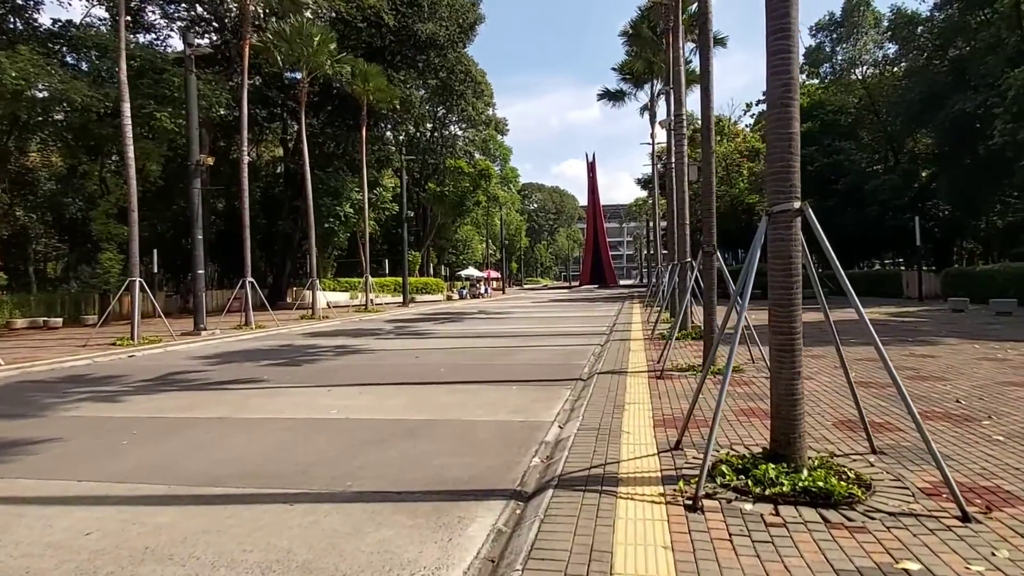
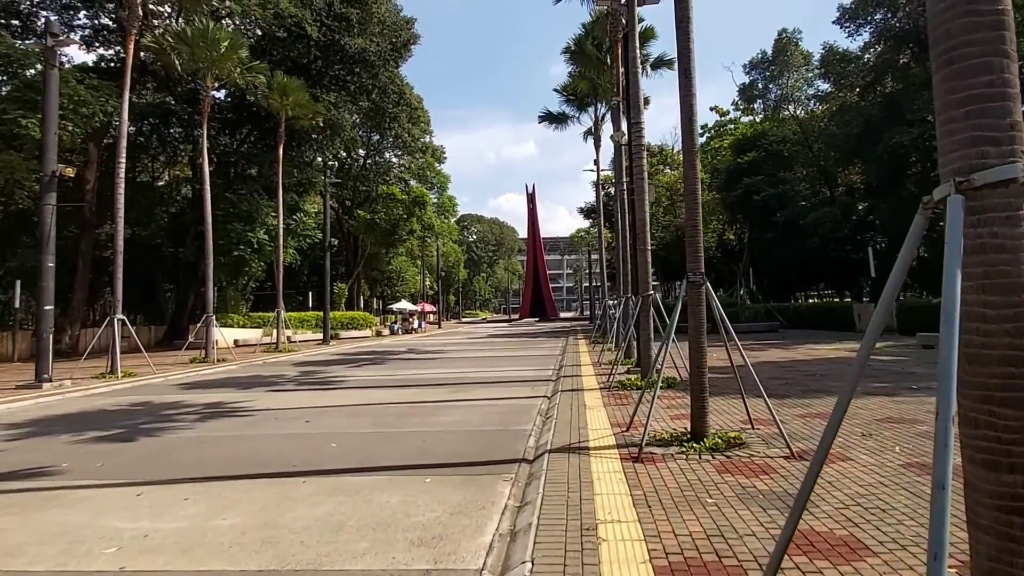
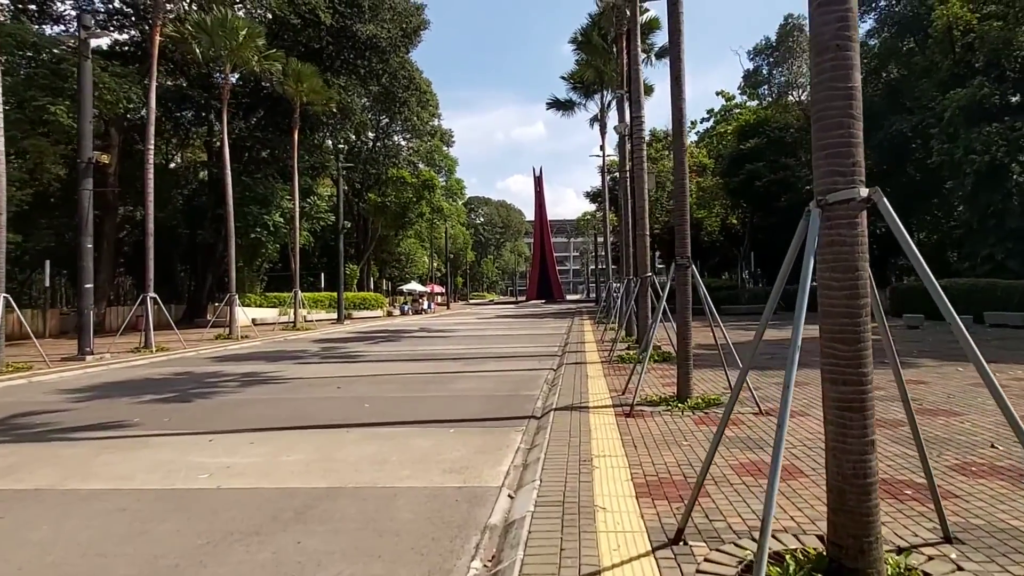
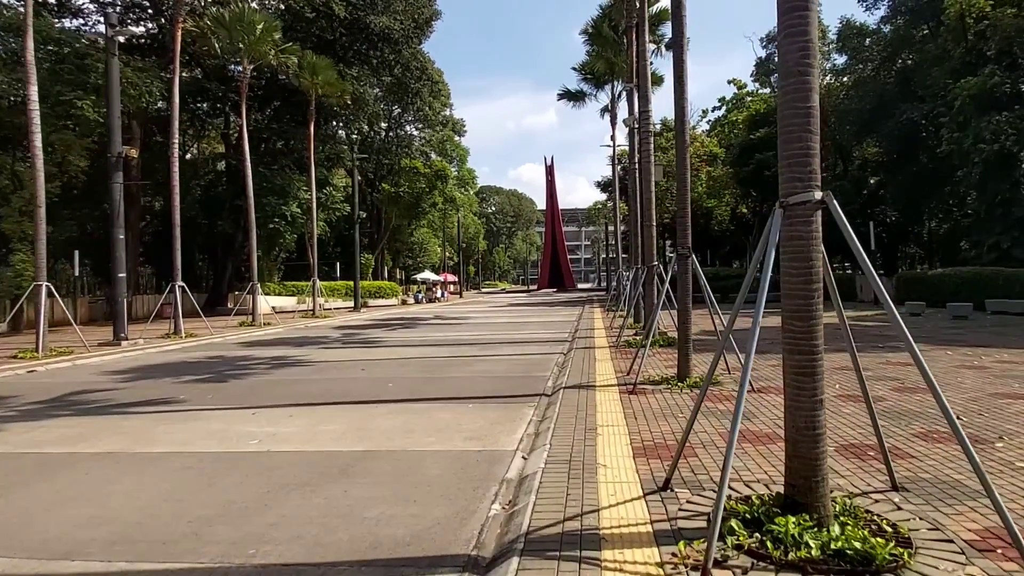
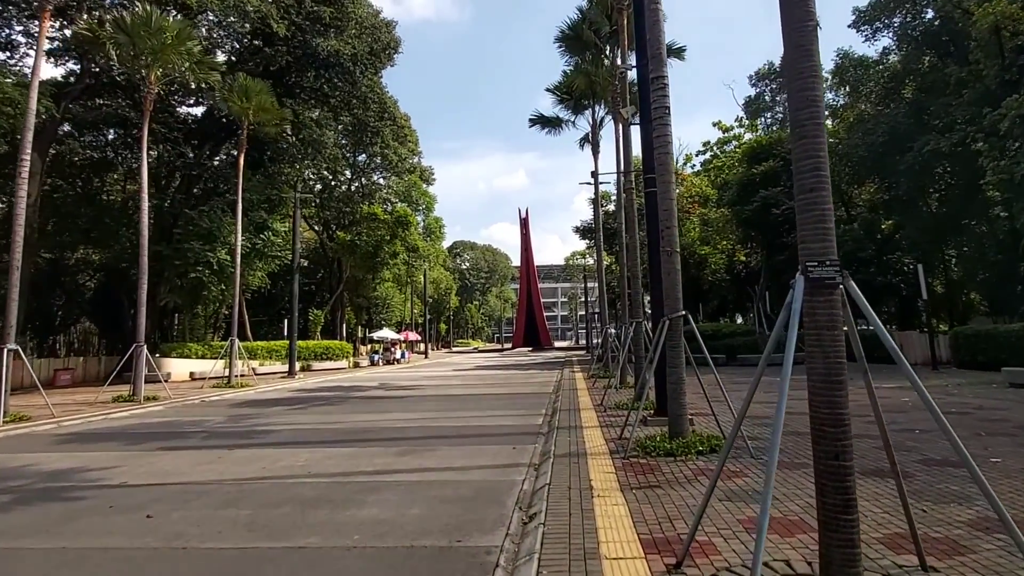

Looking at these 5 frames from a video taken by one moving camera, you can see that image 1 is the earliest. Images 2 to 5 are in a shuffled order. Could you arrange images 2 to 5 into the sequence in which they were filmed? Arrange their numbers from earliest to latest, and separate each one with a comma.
4, 3, 2, 5
